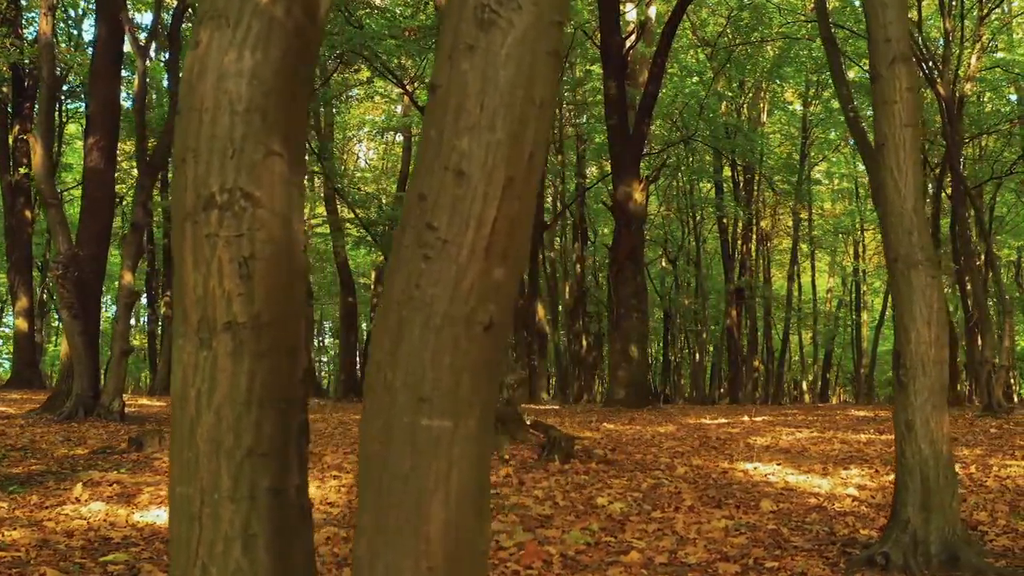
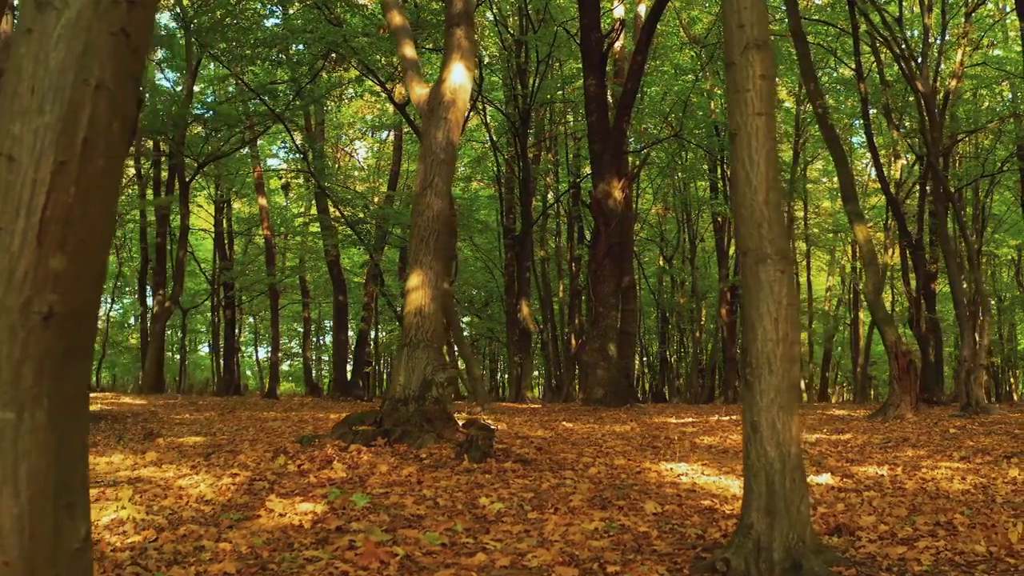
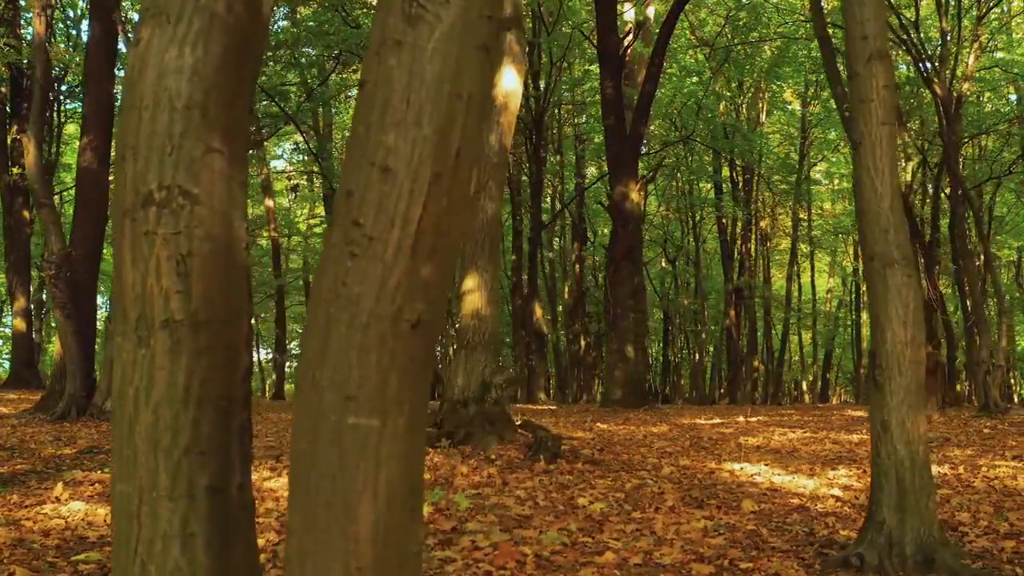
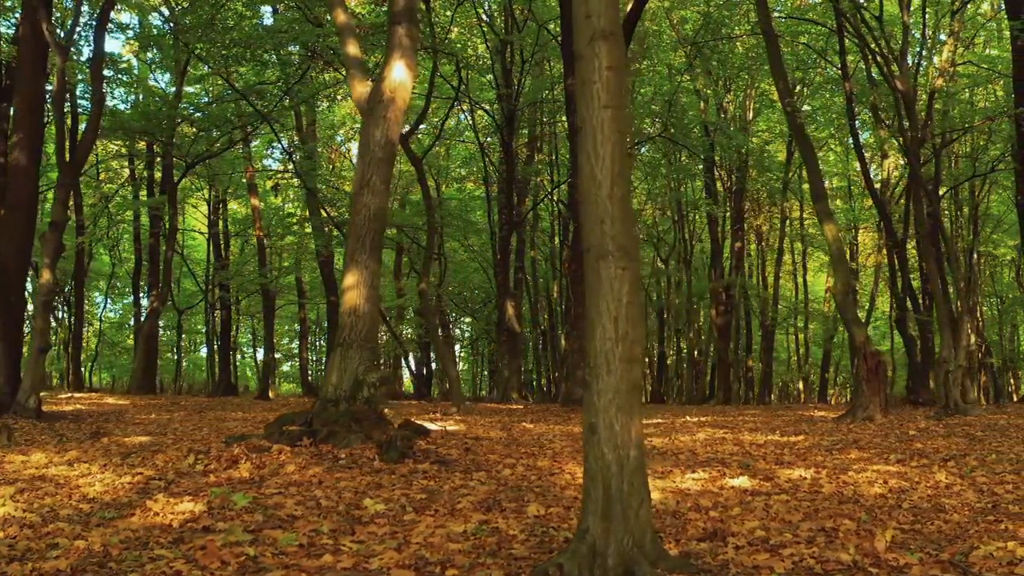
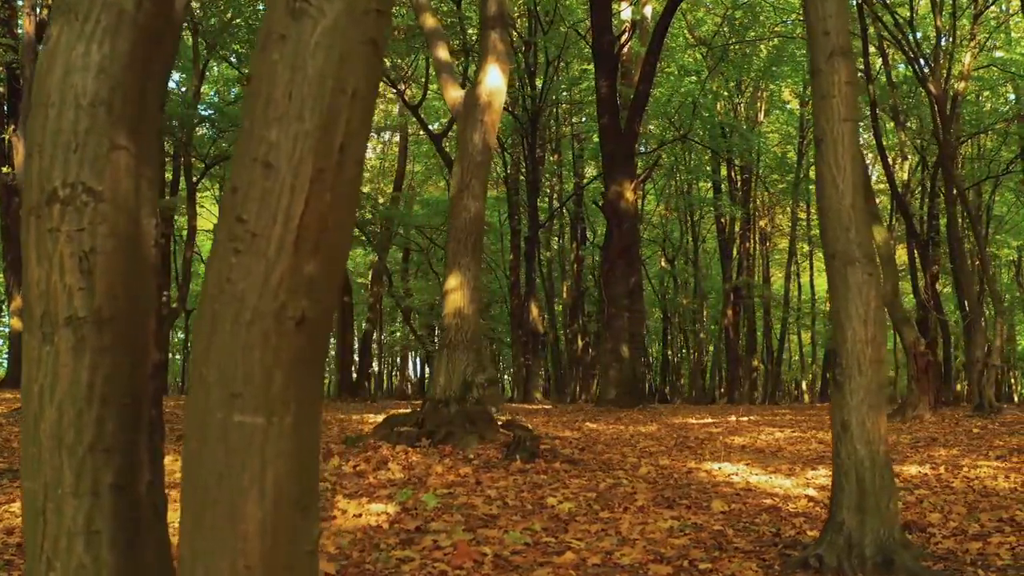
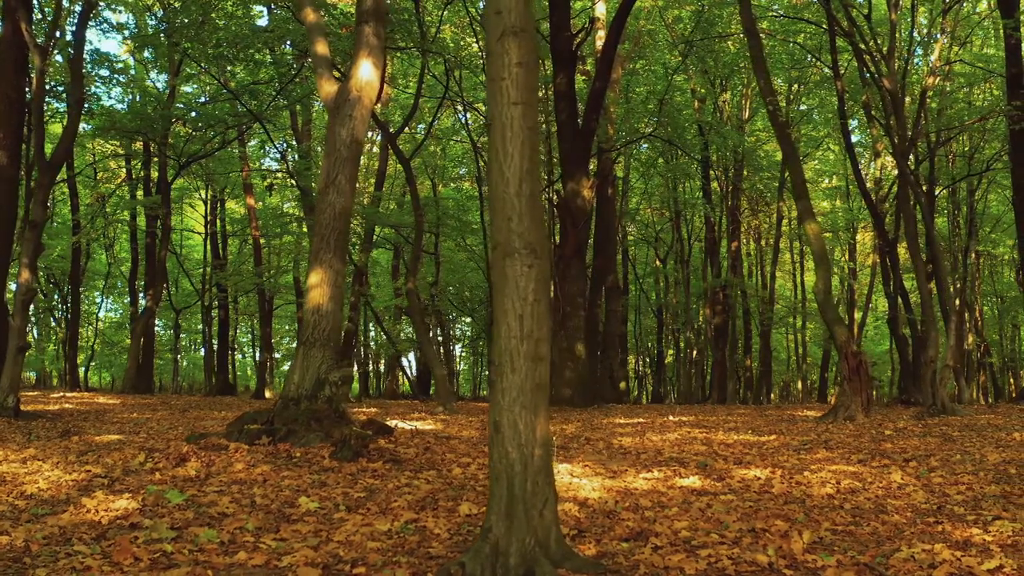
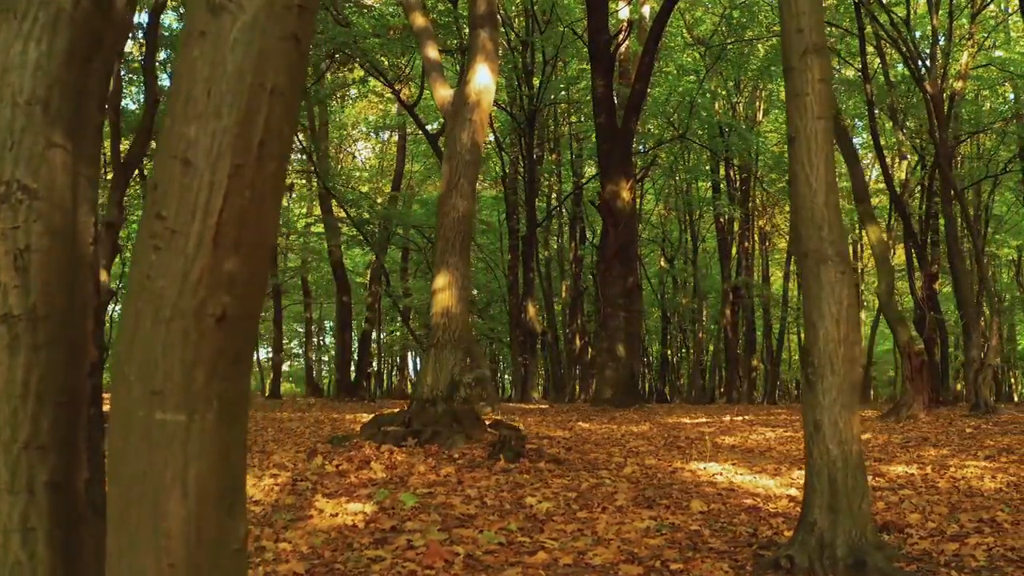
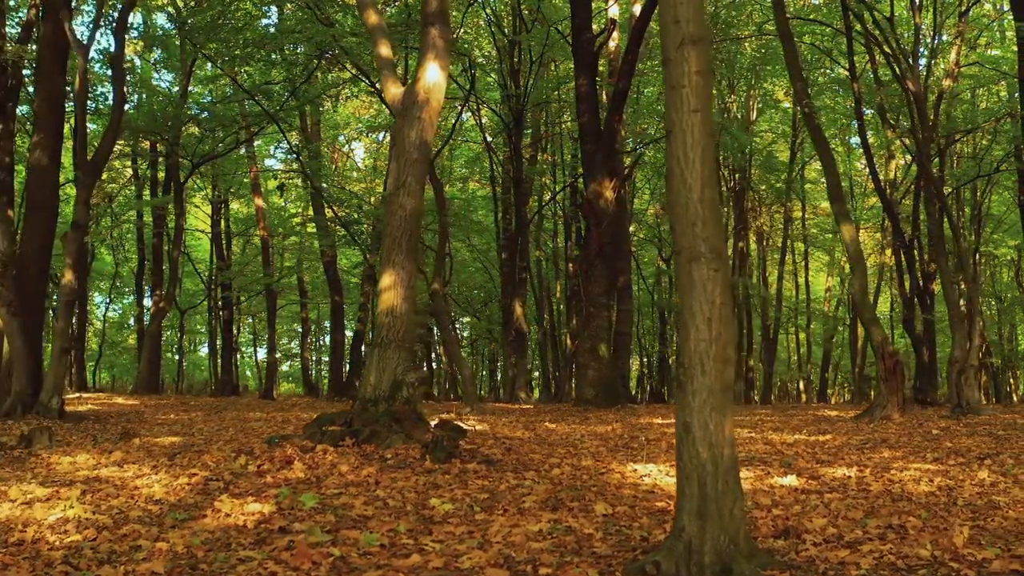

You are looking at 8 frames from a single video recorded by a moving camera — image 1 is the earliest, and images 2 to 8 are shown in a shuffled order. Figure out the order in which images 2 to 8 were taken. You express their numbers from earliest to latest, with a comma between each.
3, 5, 7, 2, 8, 4, 6
